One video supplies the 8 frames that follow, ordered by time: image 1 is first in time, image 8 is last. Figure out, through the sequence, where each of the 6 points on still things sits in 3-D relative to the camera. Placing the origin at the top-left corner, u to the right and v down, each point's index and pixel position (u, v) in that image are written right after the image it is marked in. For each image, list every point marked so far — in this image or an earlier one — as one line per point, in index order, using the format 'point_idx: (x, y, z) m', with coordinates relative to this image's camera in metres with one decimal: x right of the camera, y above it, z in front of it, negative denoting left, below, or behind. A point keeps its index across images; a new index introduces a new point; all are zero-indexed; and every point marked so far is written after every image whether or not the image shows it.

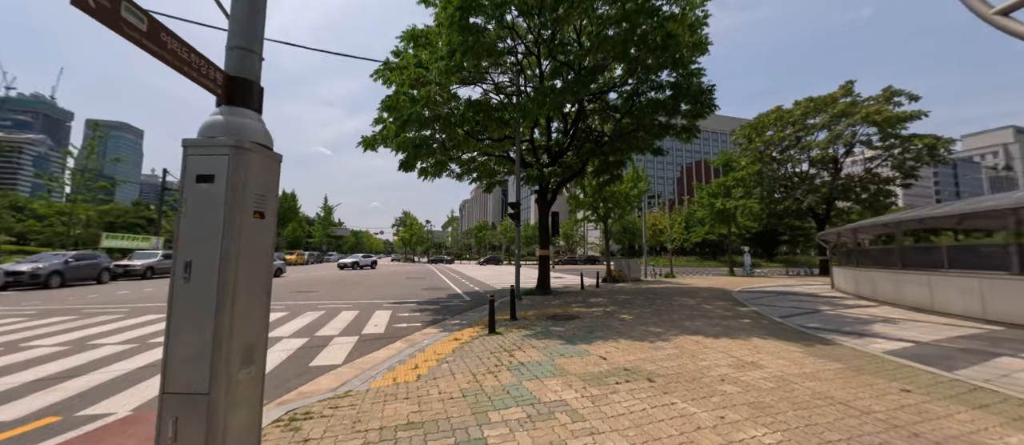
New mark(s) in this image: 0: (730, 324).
0: (+4.9, -2.3, +7.5) m
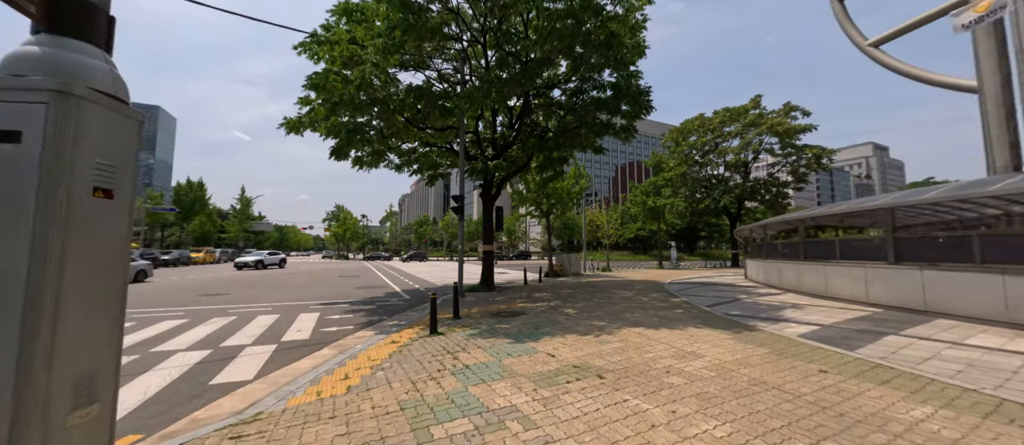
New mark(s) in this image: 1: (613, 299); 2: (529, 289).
0: (+3.6, -2.2, +7.9) m
1: (+3.1, -2.4, +10.4) m
2: (+0.7, -2.7, +13.3) m
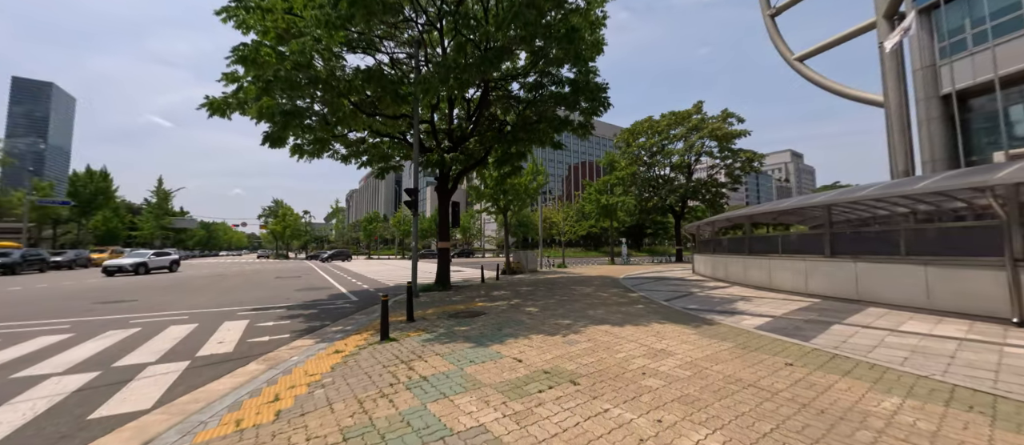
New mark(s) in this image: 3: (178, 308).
0: (+2.7, -2.0, +7.9) m
1: (+1.9, -2.2, +10.3) m
2: (-0.9, -2.5, +12.8) m
3: (-10.7, -2.7, +10.8) m
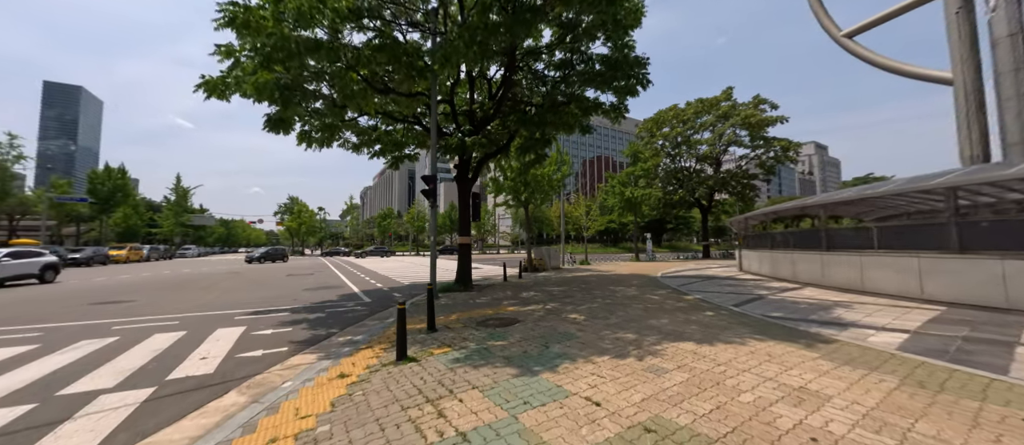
0: (+3.5, -1.8, +6.4) m
1: (+2.8, -2.0, +8.8) m
2: (+0.1, -2.2, +11.4) m
3: (-9.7, -2.5, +9.7) m
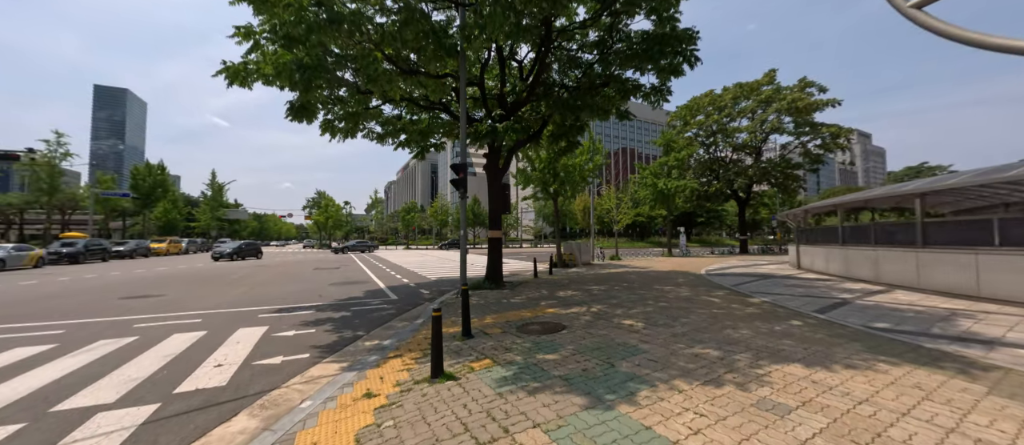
0: (+4.3, -1.7, +5.3) m
1: (+3.7, -1.8, +7.8) m
2: (+1.2, -2.0, +10.6) m
3: (-8.8, -2.3, +9.5) m
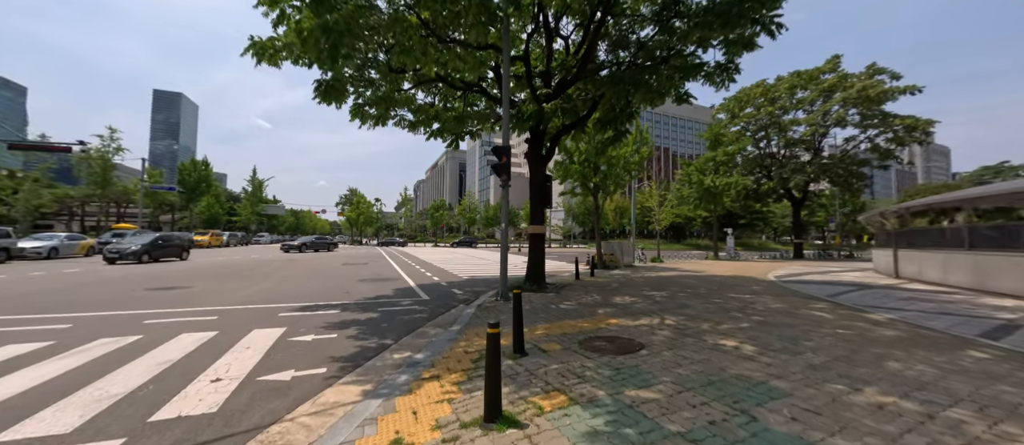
0: (+5.1, -1.6, +3.7) m
1: (+4.7, -1.7, +6.3) m
2: (+2.4, -1.9, +9.2) m
3: (-7.6, -2.0, +8.9) m
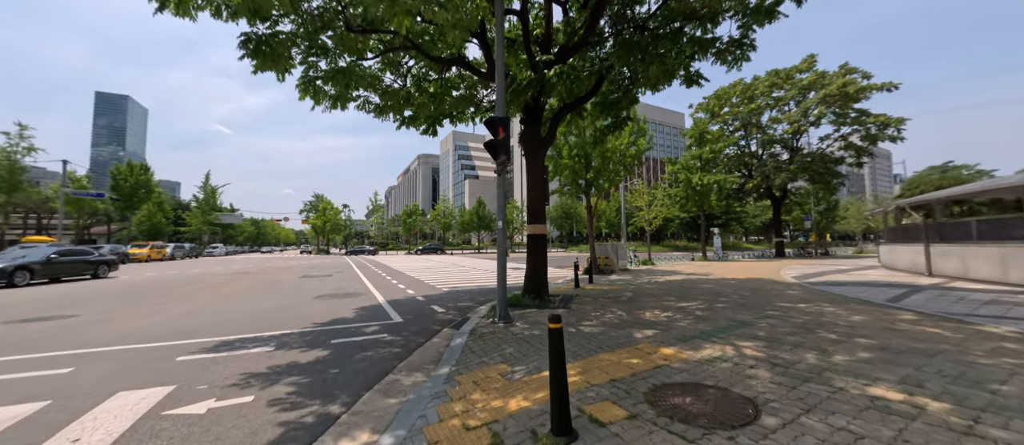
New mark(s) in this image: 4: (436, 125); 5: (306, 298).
0: (+5.4, -1.4, +2.2) m
1: (+4.9, -1.5, +4.7) m
2: (+2.3, -1.8, +7.5) m
3: (-7.6, -2.1, +6.4) m
4: (-2.5, +3.2, +11.1) m
5: (-6.7, -2.4, +10.9) m
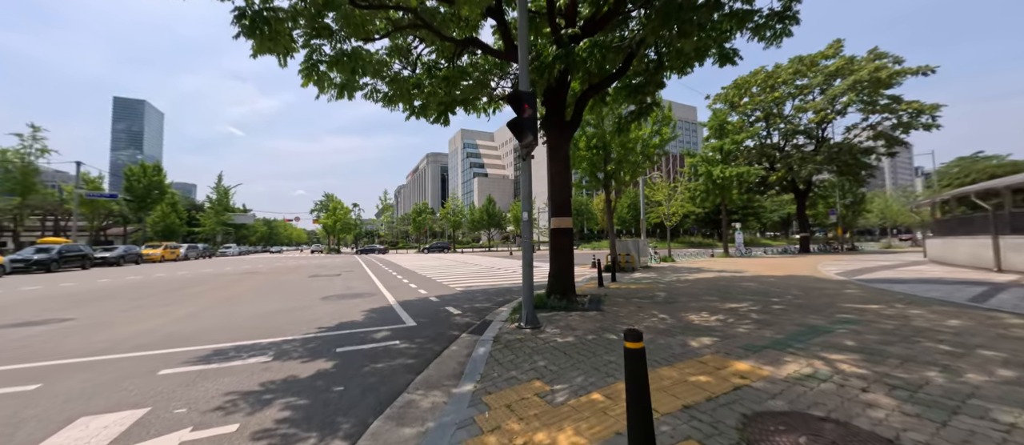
0: (+5.8, -1.2, +1.3) m
1: (+5.3, -1.3, +3.9) m
2: (+2.8, -1.6, +6.7) m
3: (-7.1, -2.1, +5.9) m
4: (-2.0, +3.4, +10.4) m
5: (-6.1, -2.3, +10.4) m
